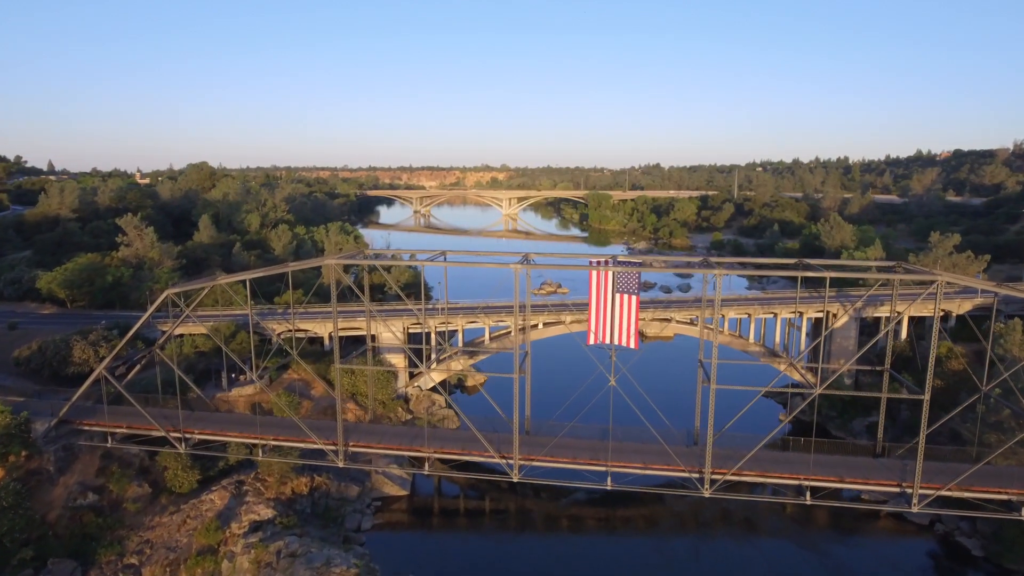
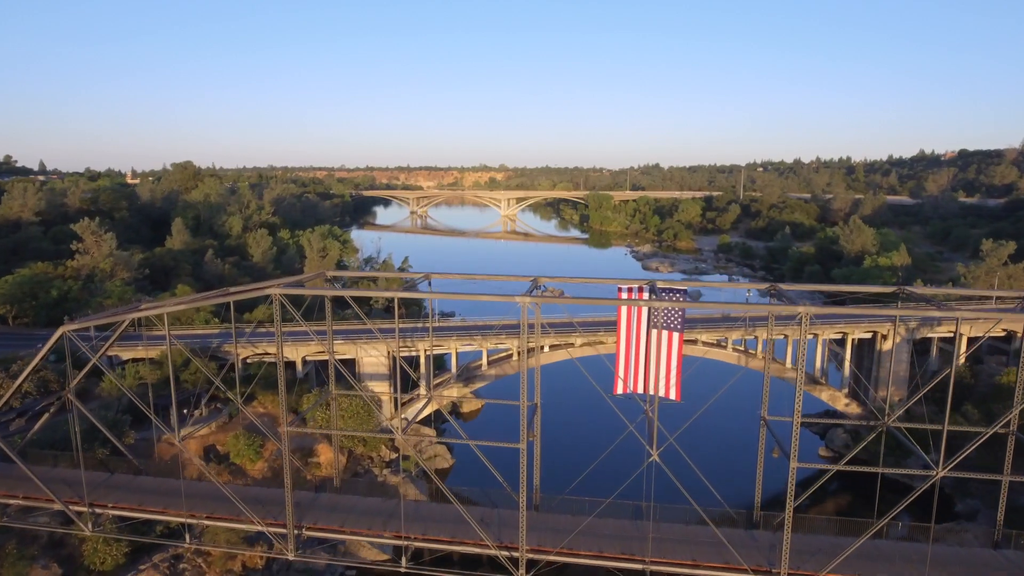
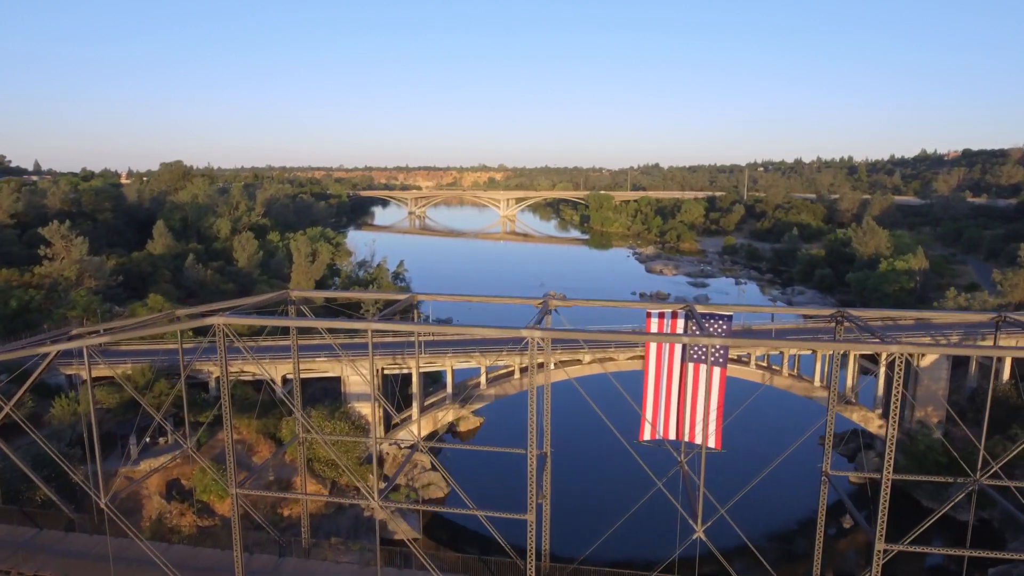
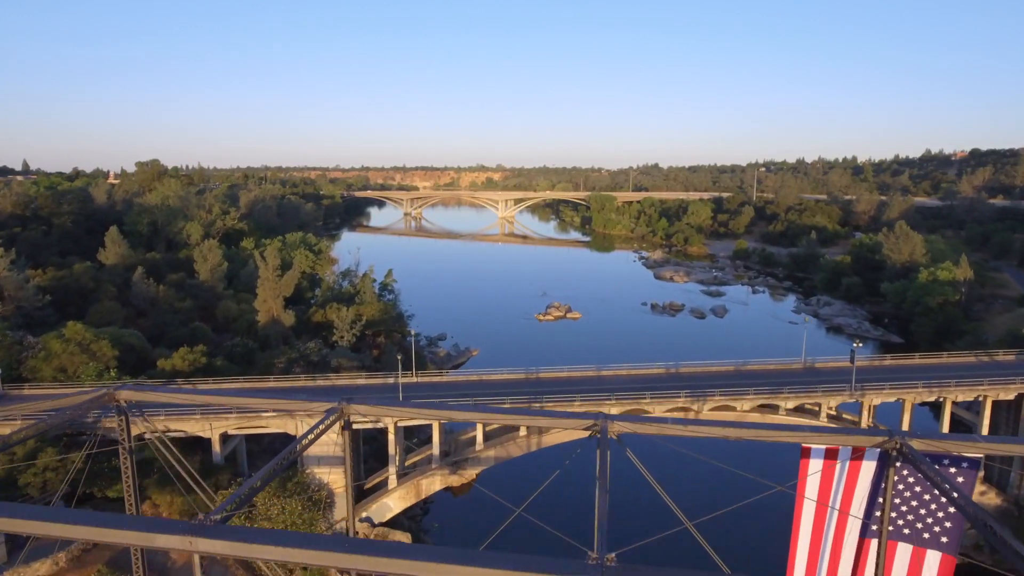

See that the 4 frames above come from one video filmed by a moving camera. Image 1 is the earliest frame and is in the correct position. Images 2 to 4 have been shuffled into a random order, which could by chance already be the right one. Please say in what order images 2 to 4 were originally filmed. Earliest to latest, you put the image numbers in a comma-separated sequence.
2, 3, 4
